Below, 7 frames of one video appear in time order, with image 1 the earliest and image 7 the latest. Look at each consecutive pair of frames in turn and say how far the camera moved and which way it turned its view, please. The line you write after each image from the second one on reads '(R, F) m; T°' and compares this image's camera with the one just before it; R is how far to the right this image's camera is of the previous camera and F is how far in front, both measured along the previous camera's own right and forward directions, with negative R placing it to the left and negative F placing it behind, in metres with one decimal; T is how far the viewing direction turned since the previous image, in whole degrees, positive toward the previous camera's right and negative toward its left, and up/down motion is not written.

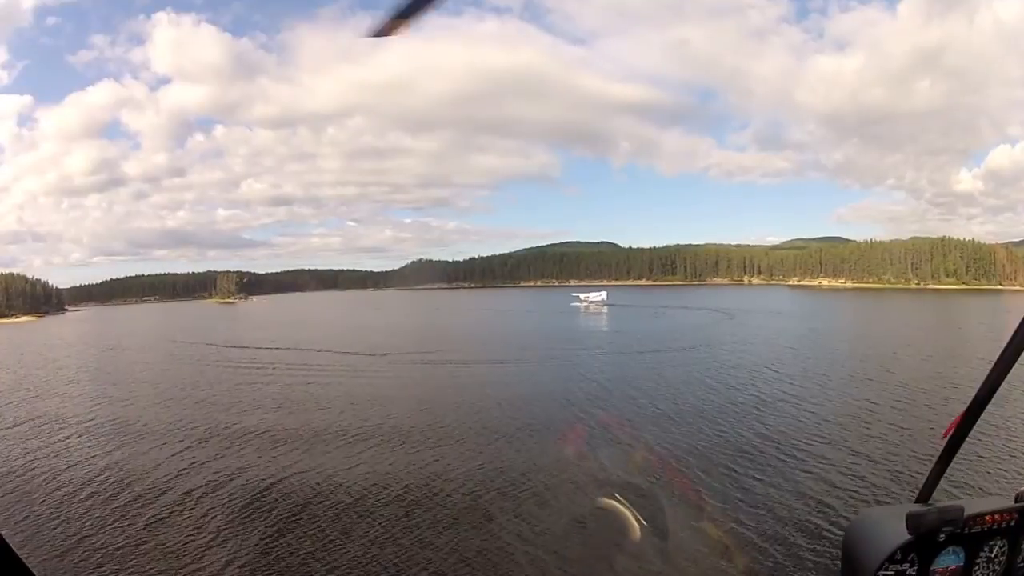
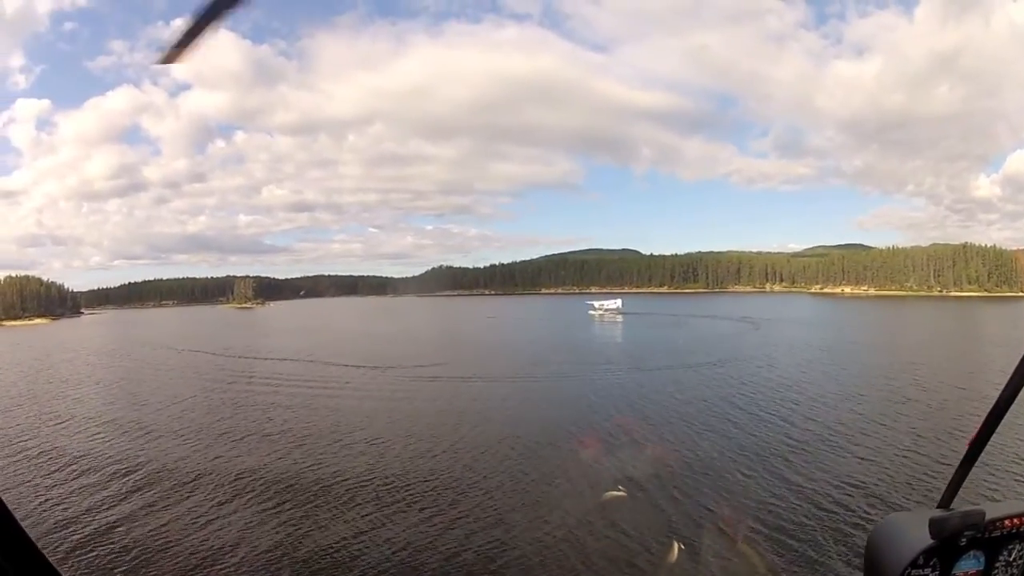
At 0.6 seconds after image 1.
(-1.3, -2.5) m; -2°
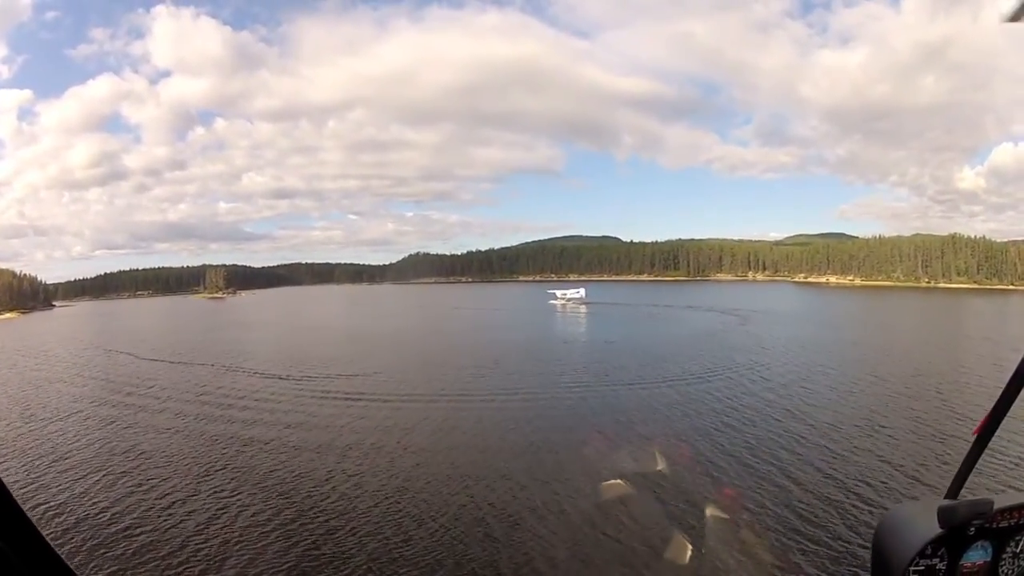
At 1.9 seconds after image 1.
(+0.7, +3.8) m; +2°
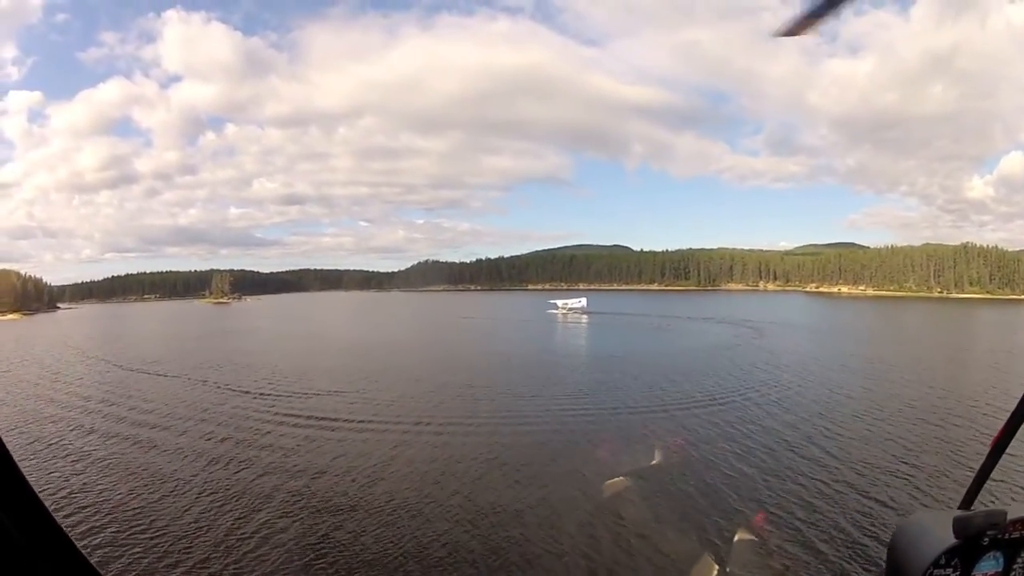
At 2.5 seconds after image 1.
(-1.0, -2.0) m; -1°
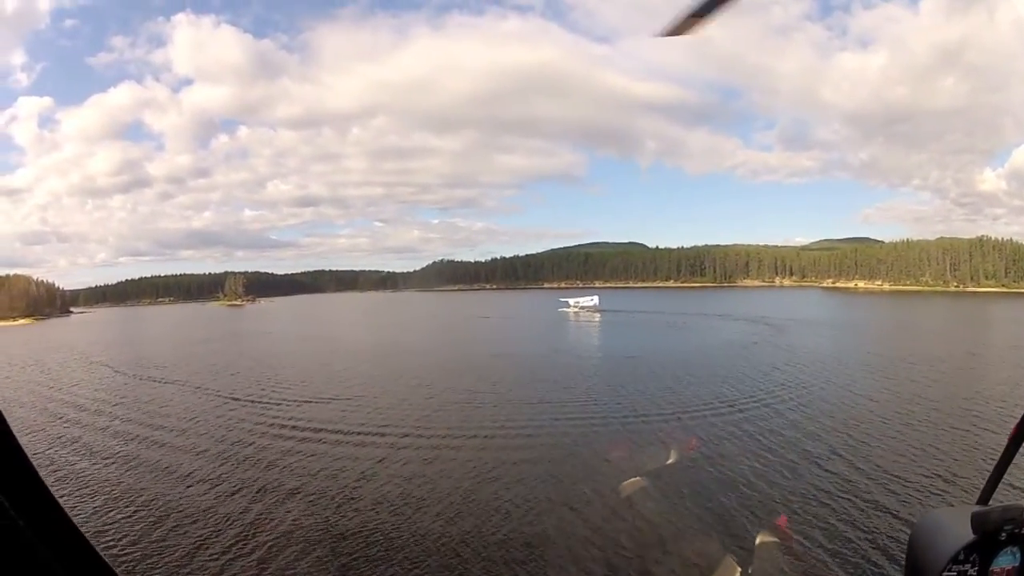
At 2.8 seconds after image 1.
(-0.6, -5.7) m; -2°
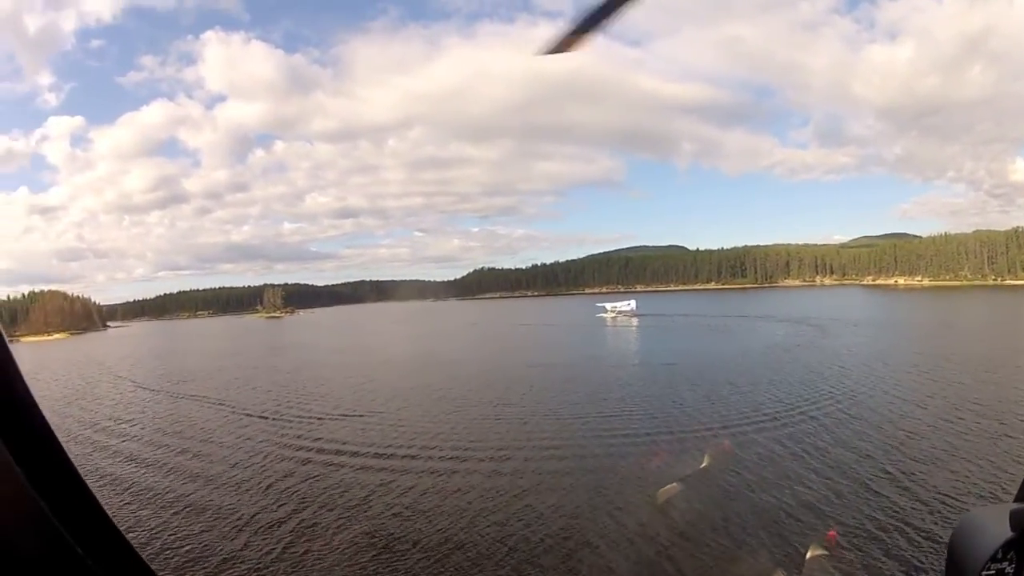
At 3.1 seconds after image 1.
(+0.9, 0.0) m; -2°
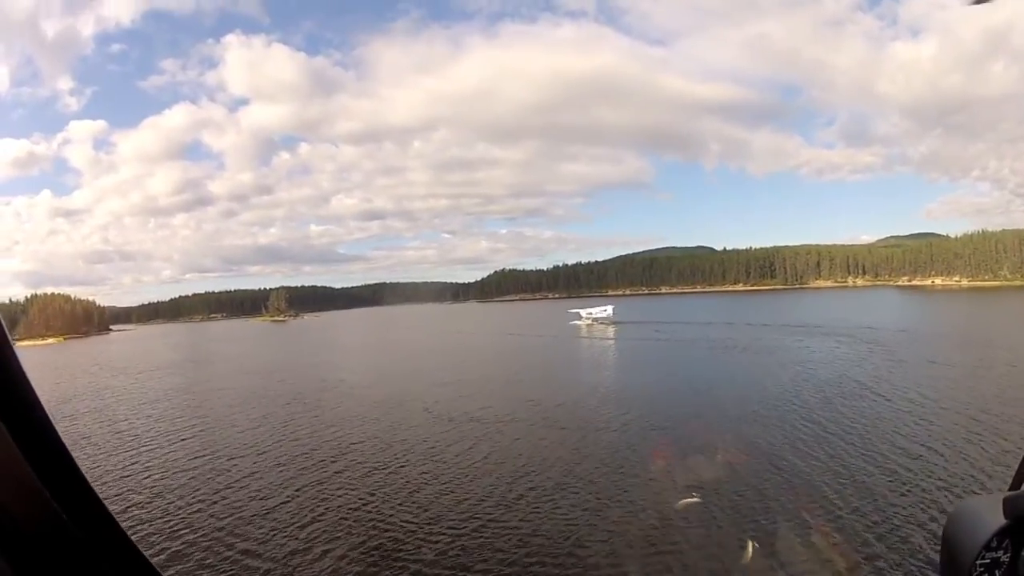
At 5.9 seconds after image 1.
(+0.6, +0.1) m; -2°
